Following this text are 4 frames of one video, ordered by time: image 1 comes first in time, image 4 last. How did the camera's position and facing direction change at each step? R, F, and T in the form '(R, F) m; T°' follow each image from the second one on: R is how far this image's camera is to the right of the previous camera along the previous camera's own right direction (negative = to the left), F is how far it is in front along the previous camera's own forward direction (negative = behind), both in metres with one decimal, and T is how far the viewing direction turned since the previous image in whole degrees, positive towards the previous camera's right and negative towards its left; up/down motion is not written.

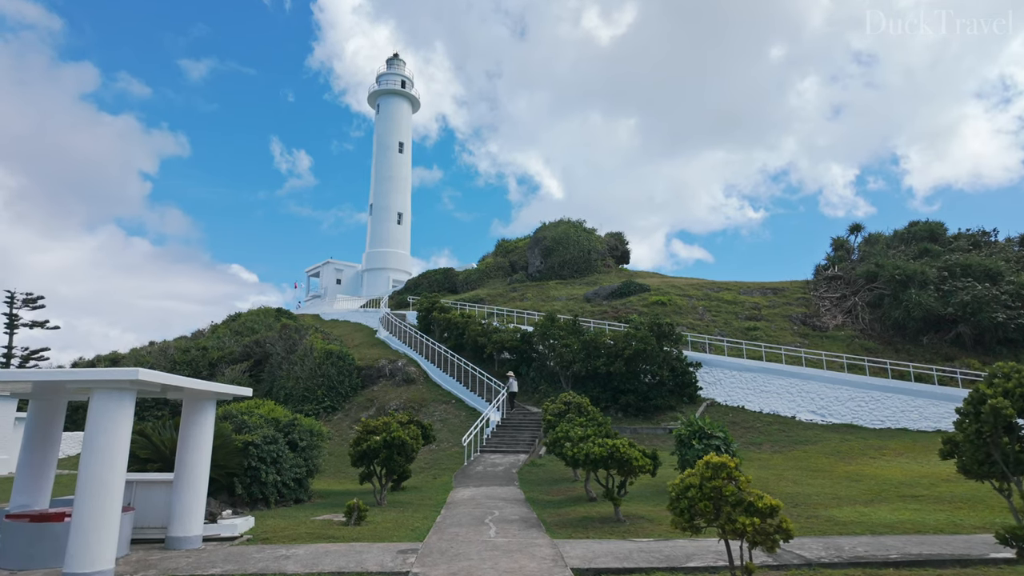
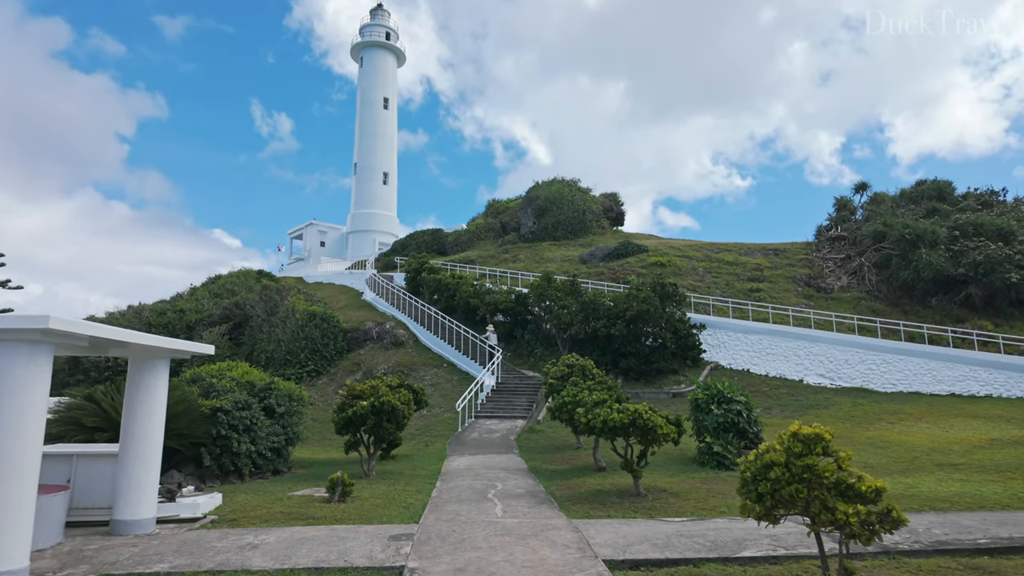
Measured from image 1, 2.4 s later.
(-0.3, +1.3) m; +1°
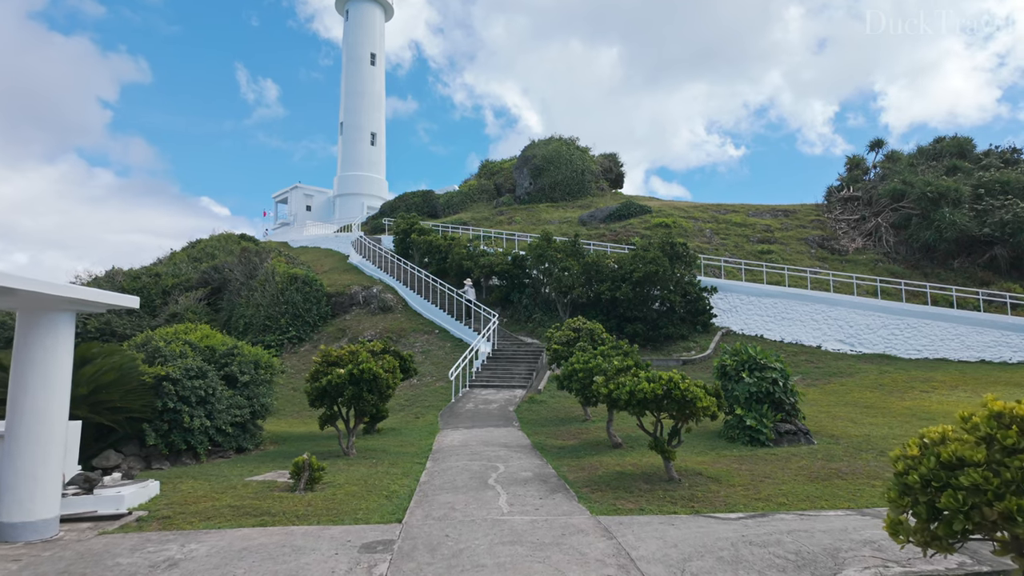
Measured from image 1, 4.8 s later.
(-0.2, +1.5) m; +1°
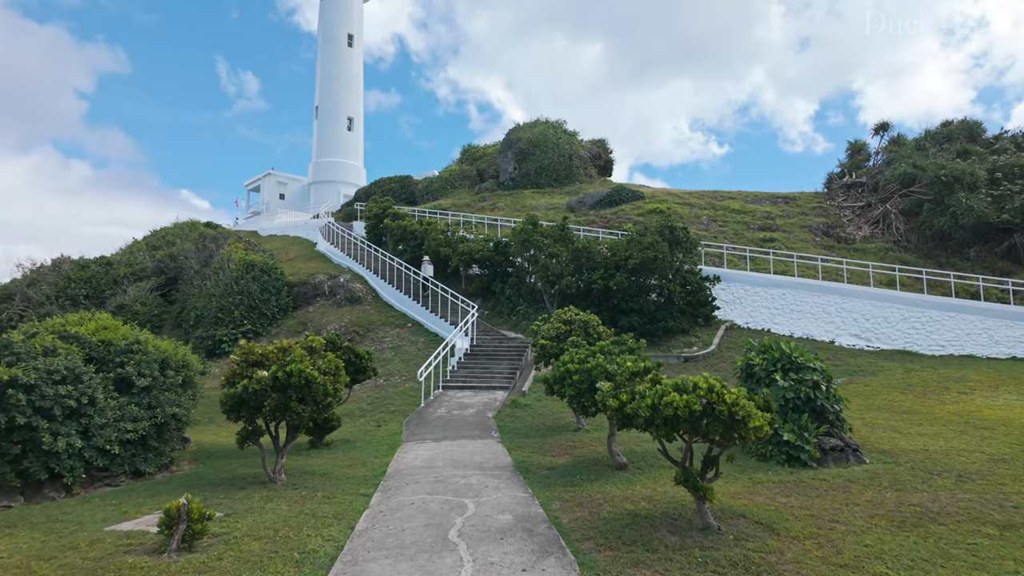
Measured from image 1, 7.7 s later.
(+0.1, +2.0) m; +1°
